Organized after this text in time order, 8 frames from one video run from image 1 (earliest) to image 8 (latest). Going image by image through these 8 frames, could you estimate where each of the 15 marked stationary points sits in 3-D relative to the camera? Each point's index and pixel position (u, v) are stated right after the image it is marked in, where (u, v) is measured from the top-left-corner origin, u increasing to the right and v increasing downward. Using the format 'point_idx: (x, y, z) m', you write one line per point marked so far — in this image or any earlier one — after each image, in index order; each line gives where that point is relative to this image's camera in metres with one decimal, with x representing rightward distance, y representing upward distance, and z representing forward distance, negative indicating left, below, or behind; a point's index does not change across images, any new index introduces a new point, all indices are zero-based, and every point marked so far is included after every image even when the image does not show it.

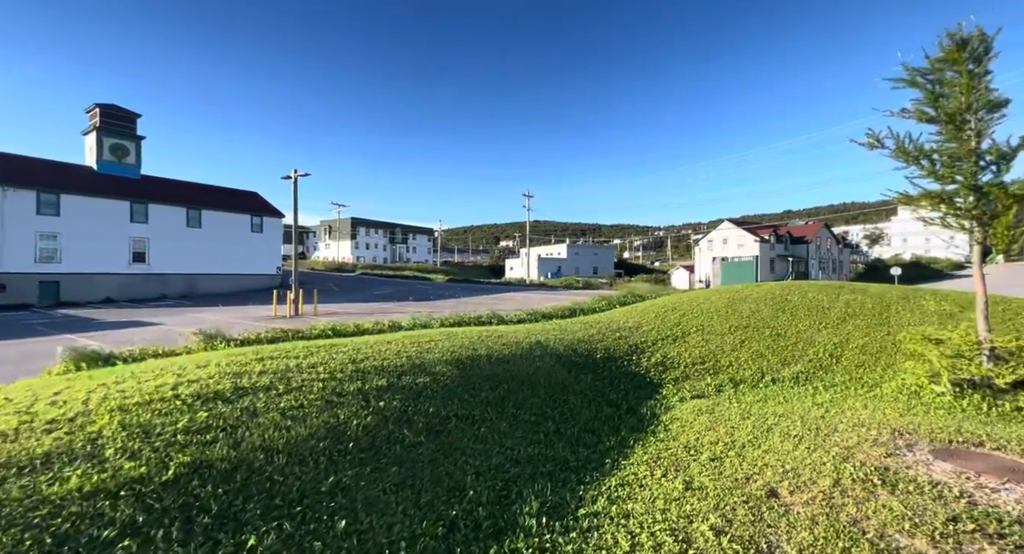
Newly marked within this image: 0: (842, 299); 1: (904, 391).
0: (+7.9, -0.3, +10.8) m
1: (+5.4, -1.6, +6.5) m
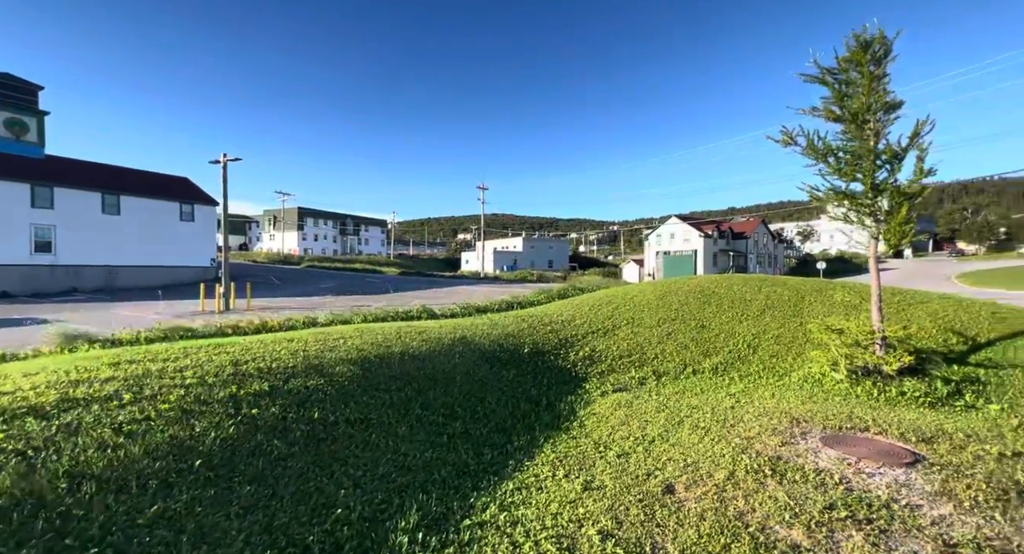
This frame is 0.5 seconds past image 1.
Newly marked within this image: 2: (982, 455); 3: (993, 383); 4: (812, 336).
0: (+6.4, -0.2, +11.5) m
1: (+4.3, -1.5, +6.9) m
2: (+4.2, -1.6, +4.3) m
3: (+6.7, -1.4, +6.6) m
4: (+5.5, -1.1, +8.7) m
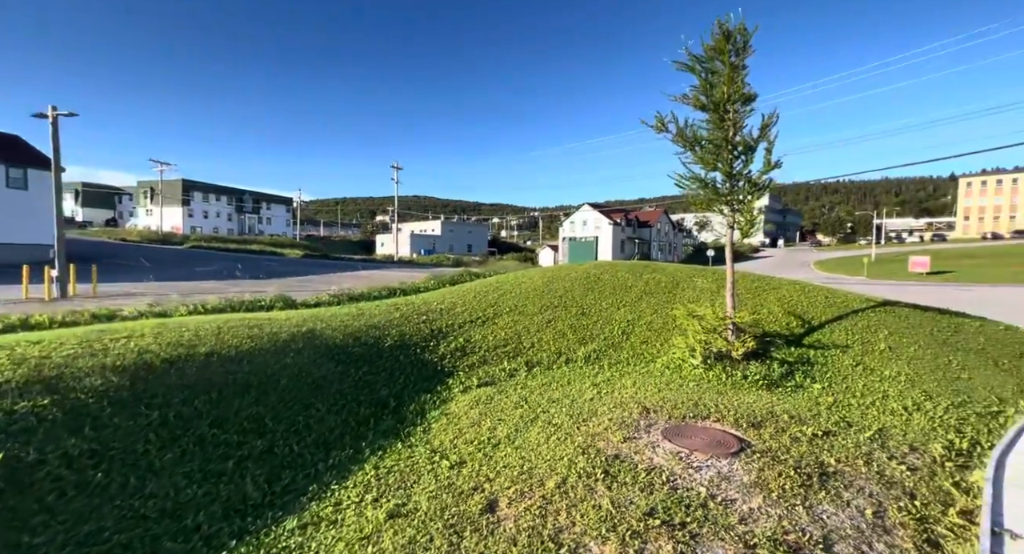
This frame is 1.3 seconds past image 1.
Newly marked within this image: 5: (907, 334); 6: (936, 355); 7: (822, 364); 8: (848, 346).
0: (+3.6, +0.1, +12.1) m
1: (+2.4, -1.4, +7.3) m
2: (+2.8, -1.5, +4.6) m
3: (+4.8, -1.3, +7.3) m
4: (+3.2, -0.9, +9.2) m
5: (+7.2, -0.9, +8.7) m
6: (+7.1, -1.2, +7.9) m
7: (+4.8, -1.3, +7.3) m
8: (+5.8, -1.1, +8.1) m
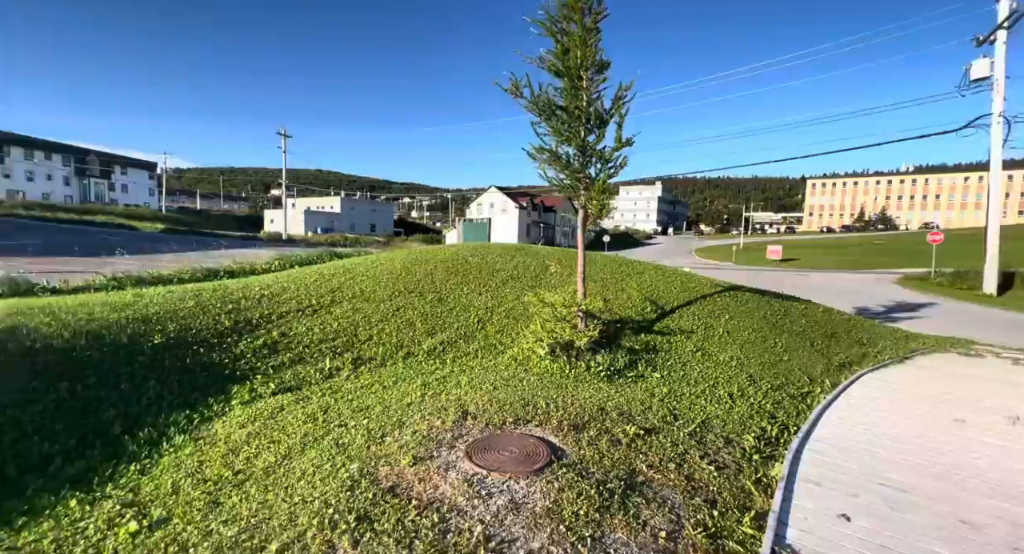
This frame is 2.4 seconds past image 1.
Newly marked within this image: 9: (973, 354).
0: (+0.2, +0.5, +11.7) m
1: (+0.1, -1.2, +6.8) m
2: (+1.0, -1.5, +4.3) m
3: (+2.4, -1.1, +7.4) m
4: (+0.4, -0.6, +8.9) m
5: (+4.5, -0.7, +9.2) m
6: (+4.5, -1.0, +8.4) m
7: (+2.4, -1.1, +7.4) m
8: (+3.2, -0.9, +8.3) m
9: (+10.3, -1.7, +10.7) m
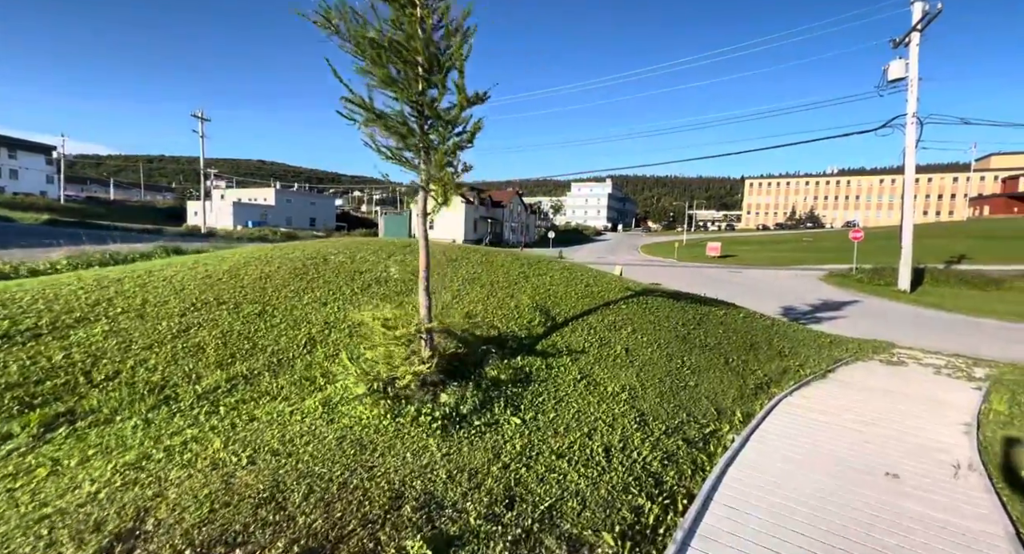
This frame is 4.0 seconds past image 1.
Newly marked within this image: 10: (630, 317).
0: (-2.2, +0.5, +9.8) m
1: (-1.9, -1.3, +4.9) m
2: (-0.7, -1.6, +2.5) m
3: (+0.4, -1.2, +5.7) m
4: (-1.7, -0.7, +7.0) m
5: (+2.3, -0.7, +7.8) m
6: (+2.4, -1.1, +7.0) m
7: (+0.4, -1.2, +5.8) m
8: (+1.1, -0.9, +6.7) m
9: (+7.9, -1.7, +9.9) m
10: (+1.9, -0.6, +7.7) m
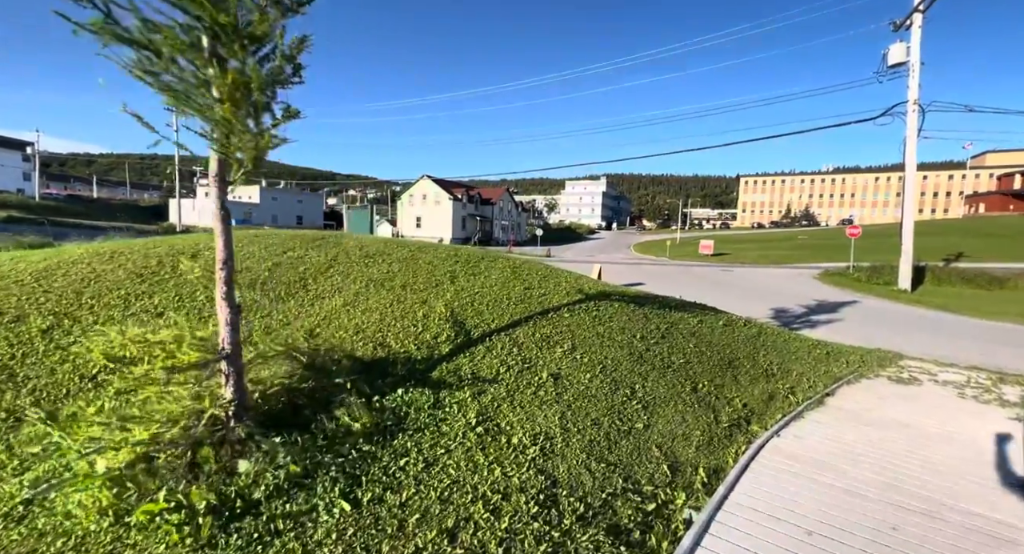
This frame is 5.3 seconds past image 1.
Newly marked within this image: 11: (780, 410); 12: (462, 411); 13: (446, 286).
0: (-3.4, +0.4, +8.0) m
1: (-3.0, -1.3, +3.2) m
2: (-1.8, -1.6, +0.8) m
3: (-0.8, -1.2, +4.0) m
4: (-2.9, -0.7, +5.3) m
5: (+1.1, -0.7, +6.0) m
6: (+1.2, -1.1, +5.3) m
7: (-0.7, -1.2, +4.0) m
8: (-0.1, -1.0, +5.0) m
9: (+6.8, -1.7, +8.2) m
10: (+0.8, -0.7, +6.0) m
11: (+3.3, -1.6, +5.8) m
12: (-0.4, -1.2, +4.3) m
13: (-0.9, -0.1, +6.9) m
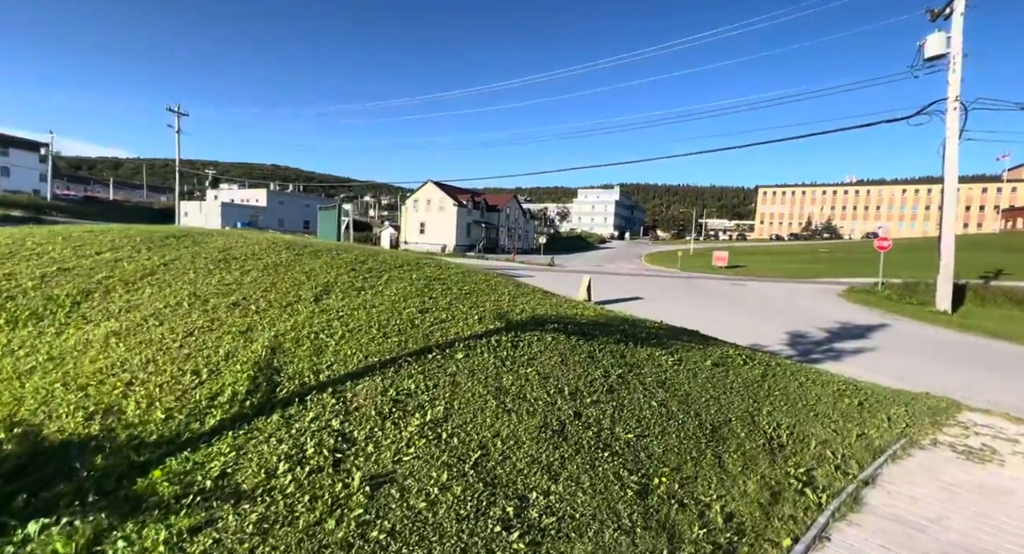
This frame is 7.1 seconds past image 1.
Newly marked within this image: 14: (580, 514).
0: (-4.5, +0.3, +5.9) m
1: (-4.3, -1.4, +1.1) m
2: (-3.2, -1.7, -1.4) m
3: (-2.0, -1.3, +1.8) m
4: (-4.1, -0.8, +3.2) m
5: (0.0, -0.9, +3.8) m
6: (0.0, -1.3, +3.0) m
7: (-2.0, -1.3, +1.9) m
8: (-1.3, -1.1, +2.8) m
9: (+5.6, -2.0, +5.8) m
10: (-0.4, -0.8, +3.8) m
11: (+2.0, -1.8, +3.6) m
12: (-1.7, -1.3, +2.2) m
13: (-2.1, -0.3, +4.8) m
14: (+0.4, -1.4, +3.0) m
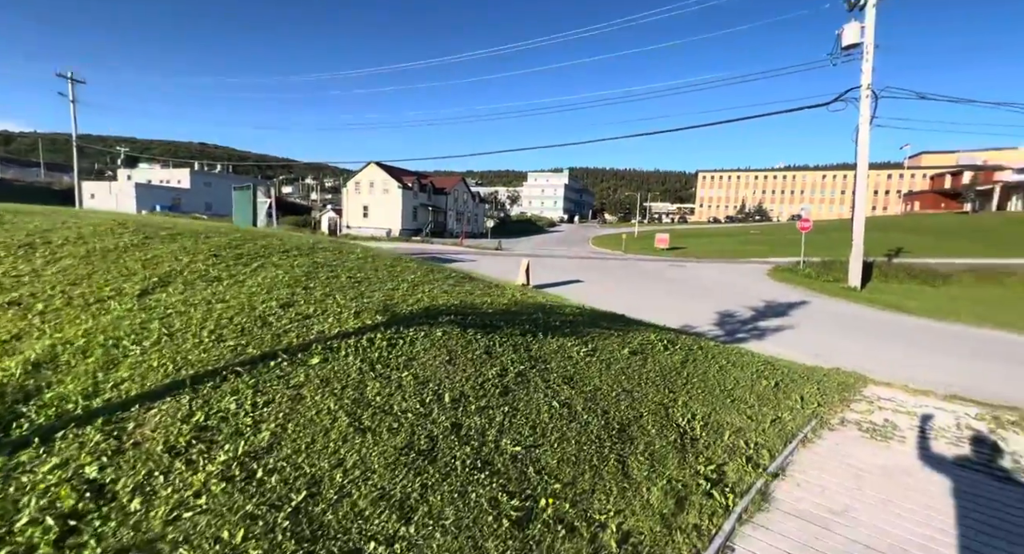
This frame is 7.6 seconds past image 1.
0: (-5.6, +0.4, +4.7) m
1: (-4.8, -1.4, 0.0) m
2: (-3.5, -1.8, -2.3) m
3: (-2.7, -1.4, +1.0) m
4: (-4.9, -0.8, +2.1) m
5: (-1.0, -0.9, +3.2) m
6: (-0.8, -1.2, +2.4) m
7: (-2.7, -1.4, +1.0) m
8: (-2.1, -1.1, +2.0) m
9: (+4.5, -1.8, +5.8) m
10: (-1.3, -0.8, +3.1) m
11: (+1.2, -1.7, +3.2) m
12: (-2.4, -1.3, +1.3) m
13: (-3.1, -0.2, +3.9) m
14: (-0.4, -1.4, +2.4) m
